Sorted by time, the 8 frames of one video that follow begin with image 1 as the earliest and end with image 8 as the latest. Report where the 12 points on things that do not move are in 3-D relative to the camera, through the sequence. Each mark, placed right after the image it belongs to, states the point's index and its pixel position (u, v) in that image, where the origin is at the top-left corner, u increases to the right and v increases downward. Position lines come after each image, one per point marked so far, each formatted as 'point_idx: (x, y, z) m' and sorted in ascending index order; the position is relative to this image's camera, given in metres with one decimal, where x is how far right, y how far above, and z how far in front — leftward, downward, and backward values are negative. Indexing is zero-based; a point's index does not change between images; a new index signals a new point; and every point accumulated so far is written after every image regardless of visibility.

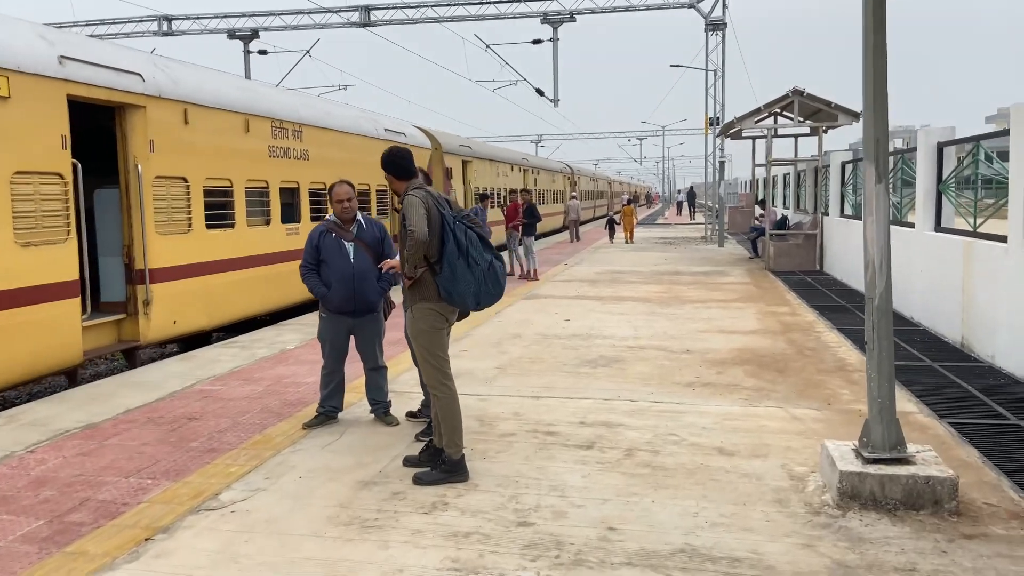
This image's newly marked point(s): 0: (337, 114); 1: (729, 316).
0: (-2.6, +2.5, +11.4) m
1: (+2.7, -0.4, +9.7) m
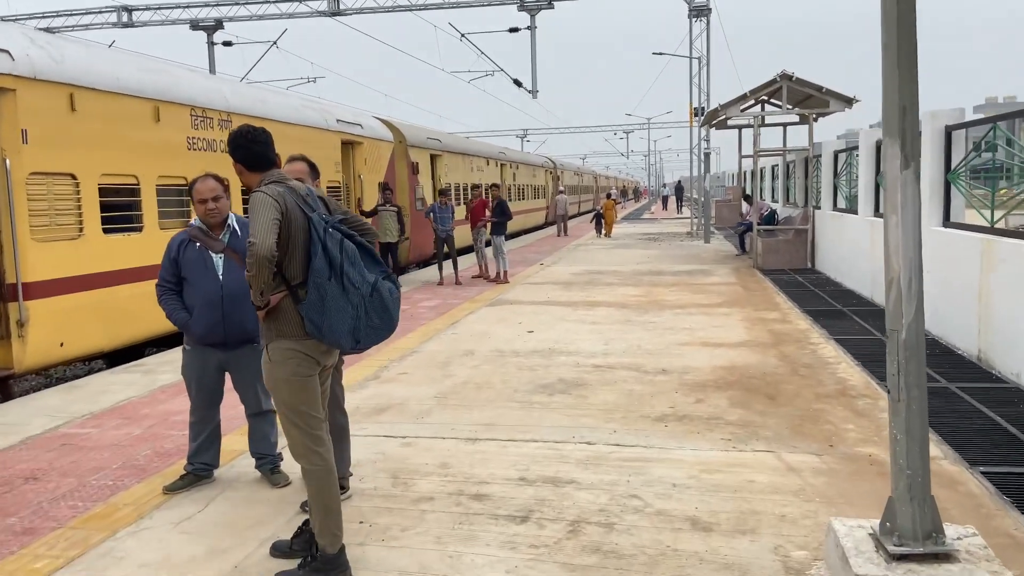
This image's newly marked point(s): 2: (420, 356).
0: (-3.1, +2.4, +10.2) m
1: (+2.2, -0.4, +8.6) m
2: (-0.9, -0.6, +7.3) m
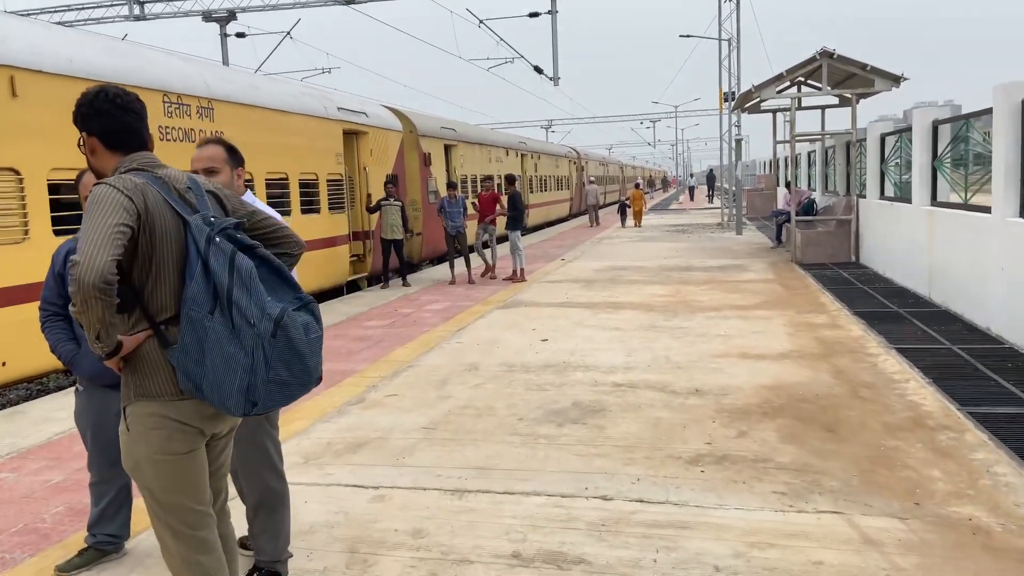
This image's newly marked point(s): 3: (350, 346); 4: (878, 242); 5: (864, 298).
0: (-3.0, +2.4, +9.4) m
1: (+2.3, -0.4, +7.6) m
2: (-0.8, -0.7, +6.4) m
3: (-1.6, -0.6, +7.6) m
4: (+5.7, +0.7, +12.2) m
5: (+4.3, -0.1, +9.5) m
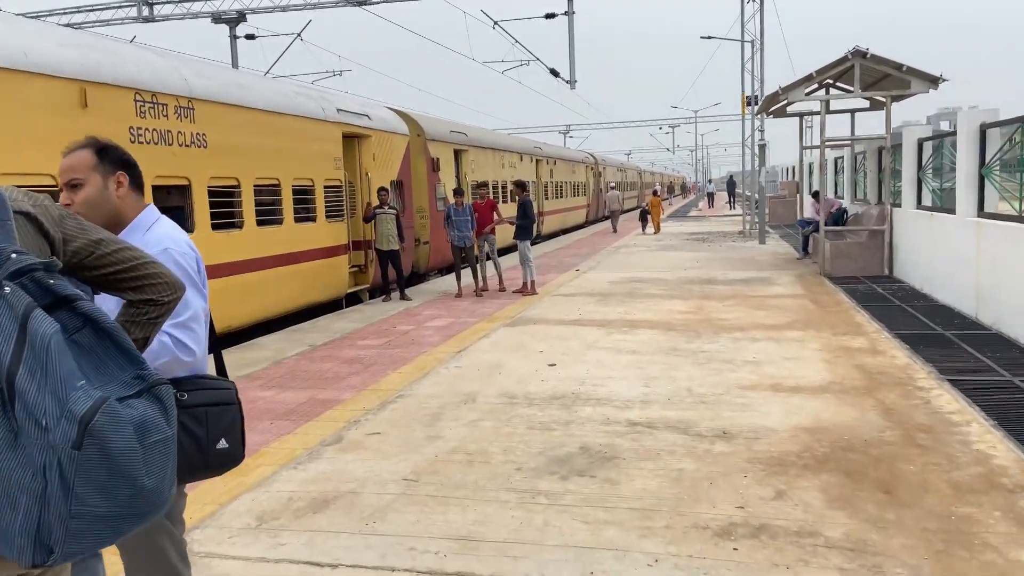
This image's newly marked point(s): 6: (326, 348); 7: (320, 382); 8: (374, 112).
0: (-2.9, +2.2, +8.7) m
1: (+2.4, -0.6, +6.8) m
2: (-0.8, -0.8, +5.7) m
3: (-1.5, -0.7, +6.9) m
4: (+5.8, +0.5, +11.3) m
5: (+4.4, -0.3, +8.7) m
6: (-1.8, -0.6, +7.7) m
7: (-1.6, -0.8, +6.4) m
8: (-2.1, +2.7, +11.8) m
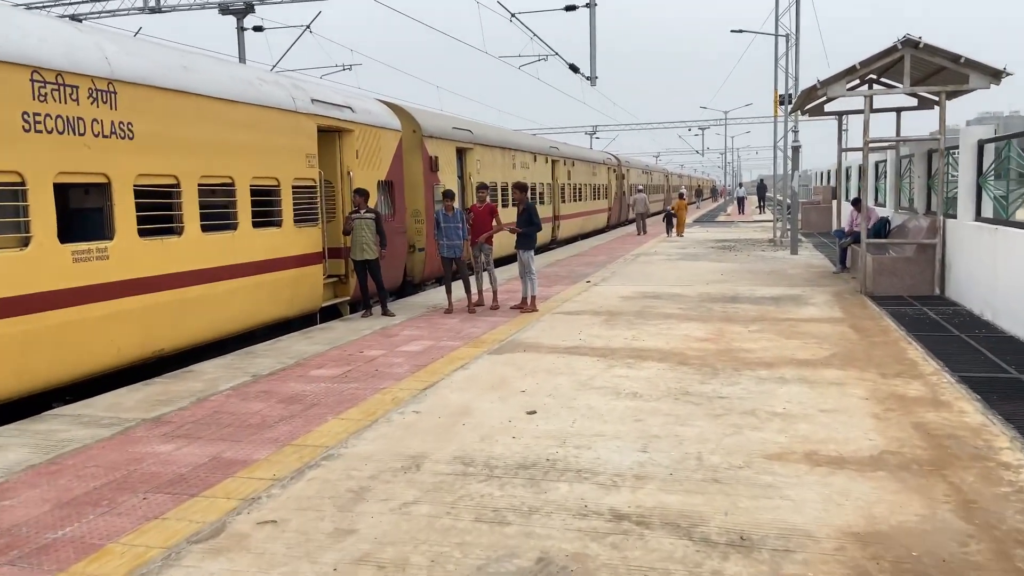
0: (-3.0, +2.1, +7.5) m
1: (+2.2, -0.9, +5.5) m
2: (-1.0, -1.0, +4.4) m
3: (-1.7, -0.9, +5.7) m
4: (+5.8, +0.2, +9.8) m
5: (+4.2, -0.6, +7.3) m
6: (-2.0, -0.8, +6.5) m
7: (-1.8, -0.9, +5.2) m
8: (-2.1, +2.5, +10.6) m
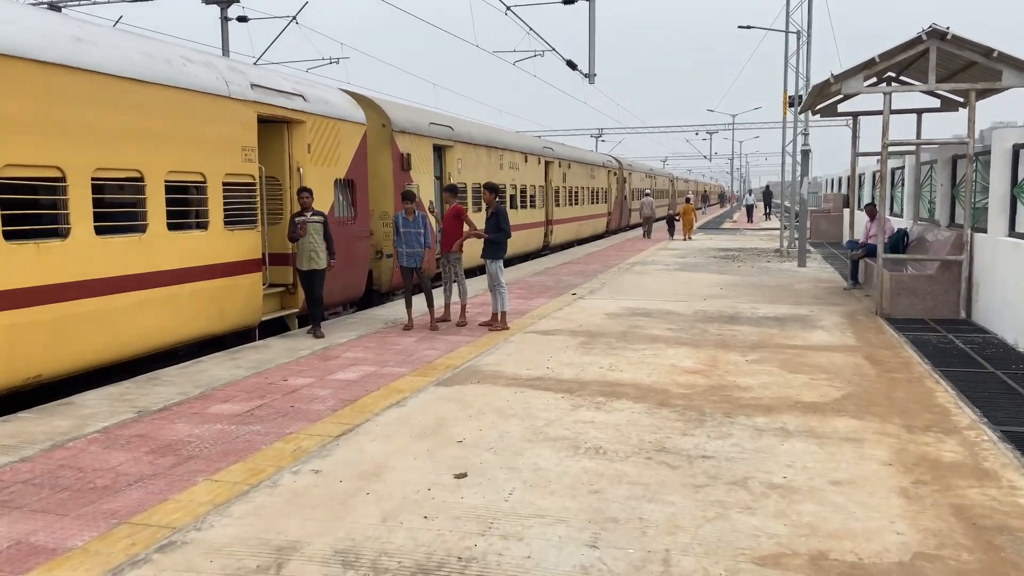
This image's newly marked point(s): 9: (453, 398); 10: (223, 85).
0: (-3.3, +2.0, +6.4) m
1: (+1.7, -1.1, +4.3) m
2: (-1.5, -1.2, +3.3) m
3: (-2.2, -1.0, +4.5) m
4: (+5.4, -0.1, +8.6) m
5: (+3.8, -0.9, +6.1) m
6: (-2.4, -0.9, +5.3) m
7: (-2.2, -1.1, +4.0) m
8: (-2.4, +2.4, +9.4) m
9: (-0.4, -0.8, +6.0) m
10: (-2.9, +2.0, +7.8) m
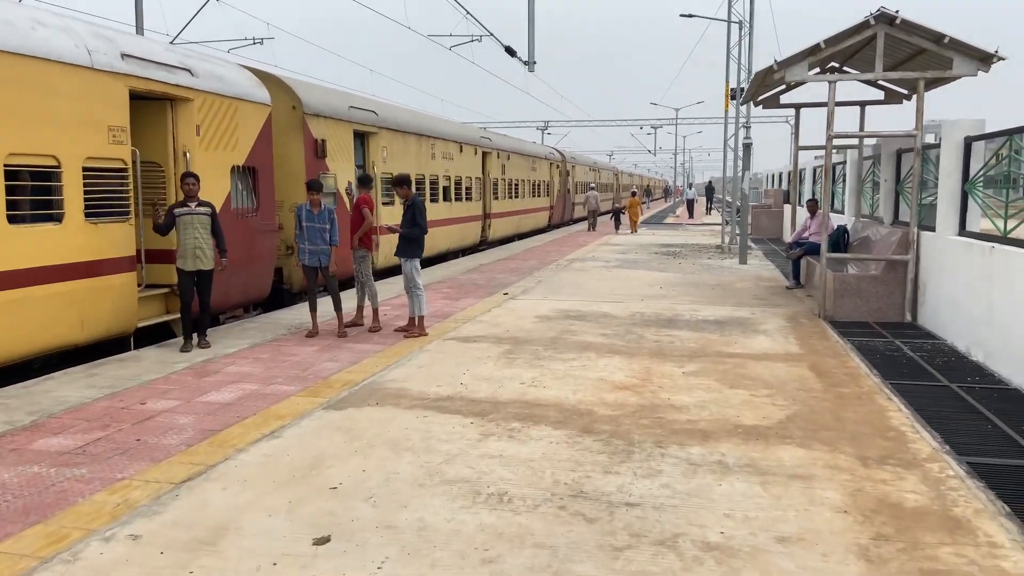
0: (-4.0, +1.9, +5.2) m
1: (+1.2, -1.1, +3.5) m
2: (-1.9, -1.2, +2.3) m
3: (-2.7, -1.1, +3.5) m
4: (+4.6, -0.1, +8.1) m
5: (+3.1, -0.9, +5.4) m
6: (-3.0, -0.9, +4.3) m
7: (-2.8, -1.1, +3.0) m
8: (-3.3, +2.3, +8.3) m
9: (-1.1, -0.9, +5.1) m
10: (-3.6, +2.0, +6.7) m
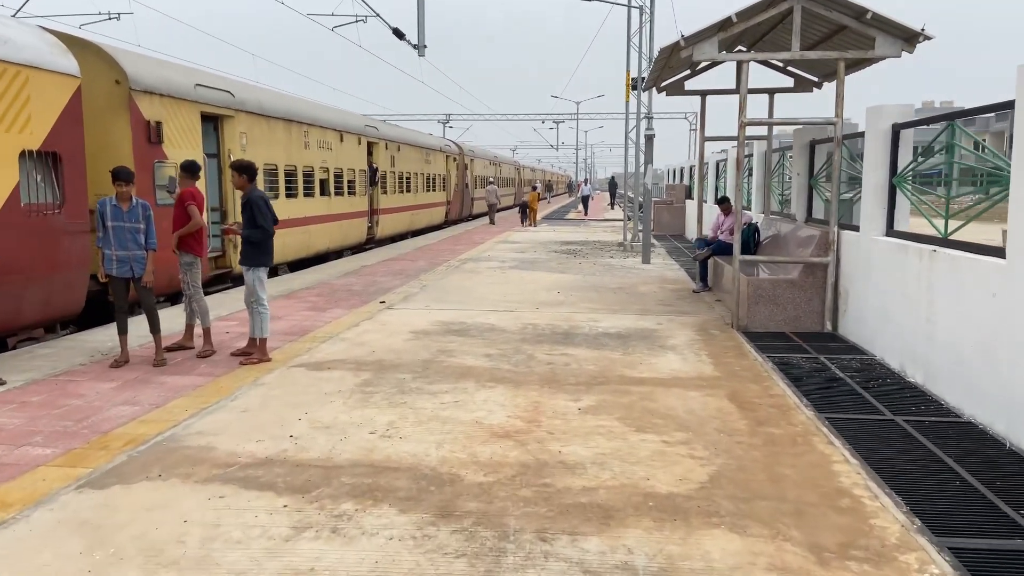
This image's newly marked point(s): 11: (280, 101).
0: (-4.8, +1.8, +3.3) m
1: (+0.6, -1.3, +2.2) m
2: (-2.4, -1.4, +0.6) m
3: (-3.3, -1.3, +1.7) m
4: (+3.4, -0.2, +7.1) m
5: (+2.3, -1.0, +4.3) m
6: (-3.7, -1.1, +2.5) m
7: (-3.3, -1.3, +1.2) m
8: (-4.5, +2.2, +6.4) m
9: (-1.9, -1.0, +3.5) m
10: (-4.6, +1.8, +4.8) m
11: (-3.8, +3.1, +13.0) m
